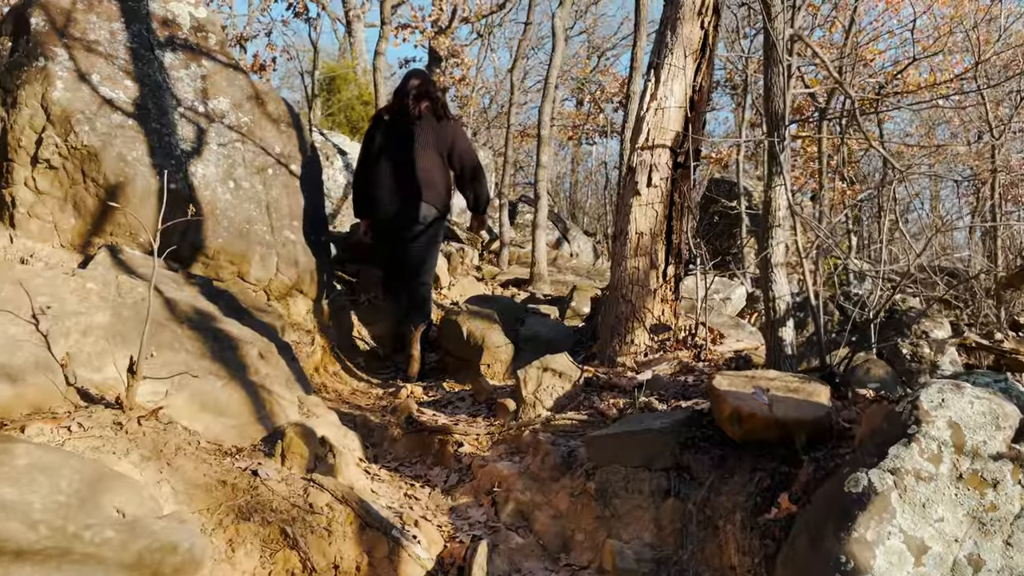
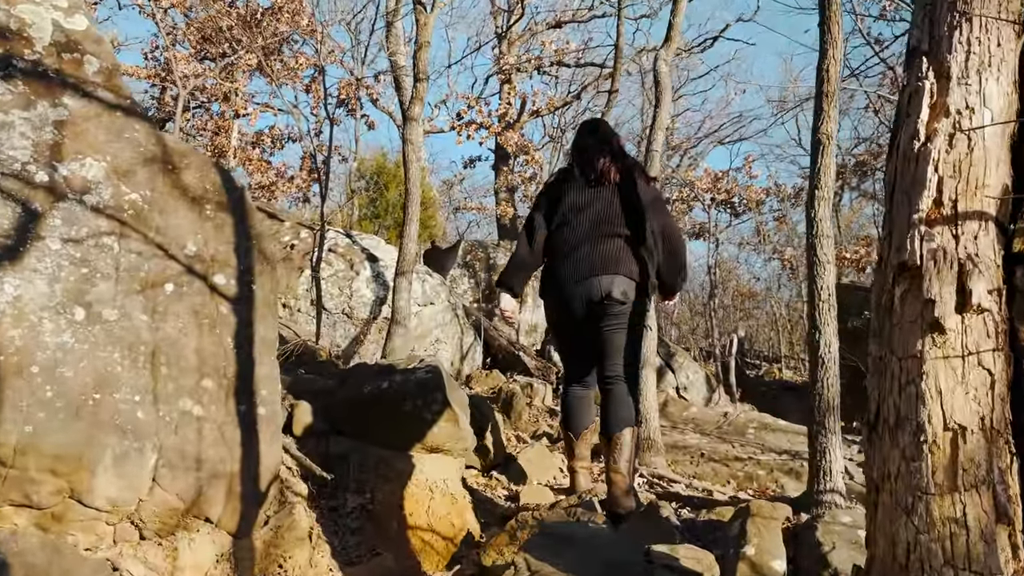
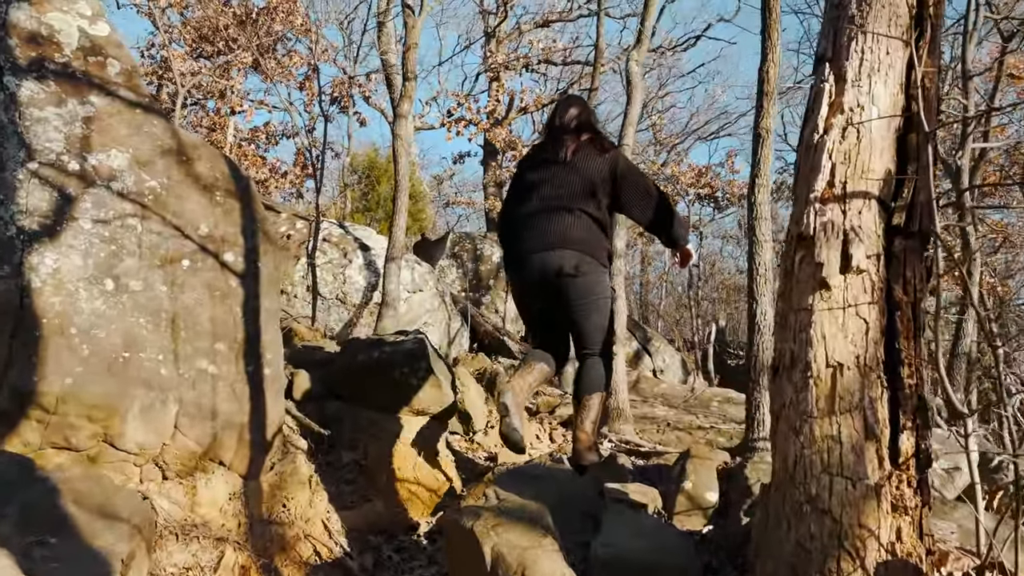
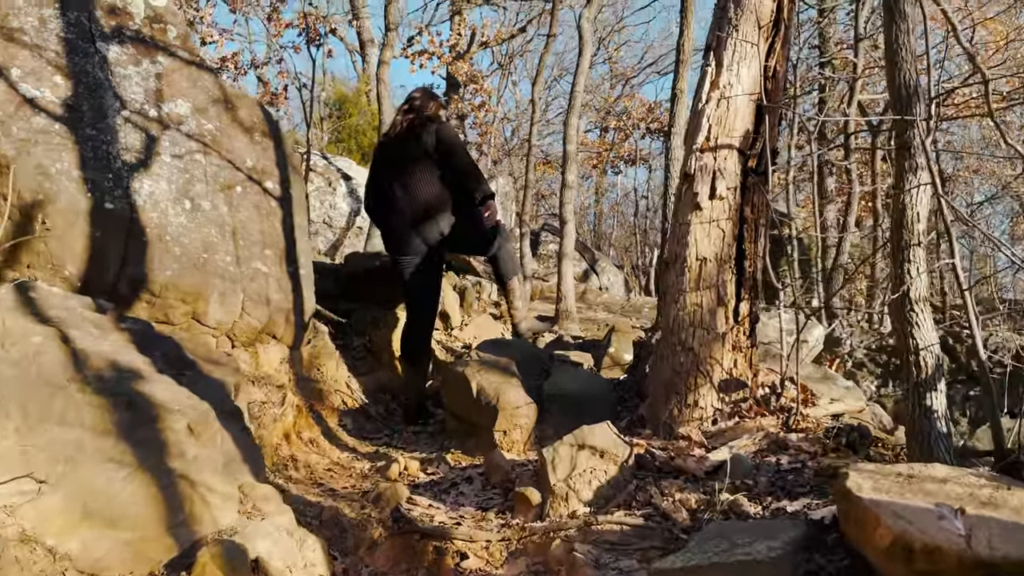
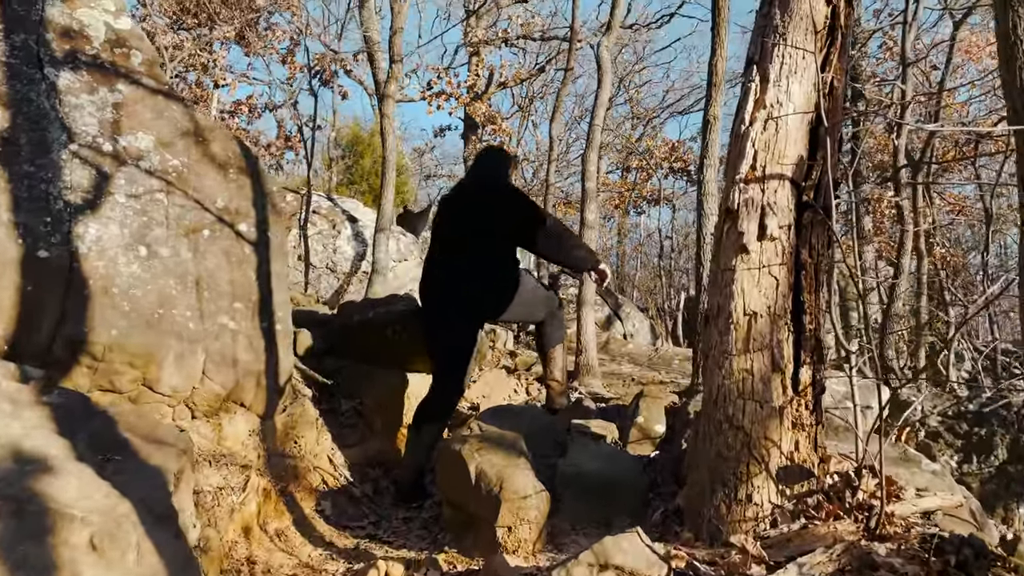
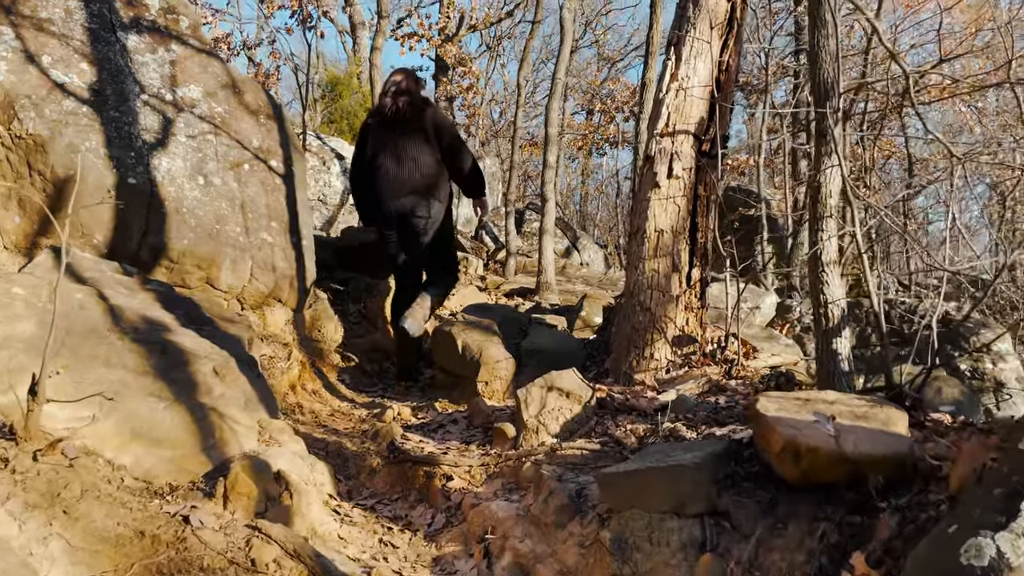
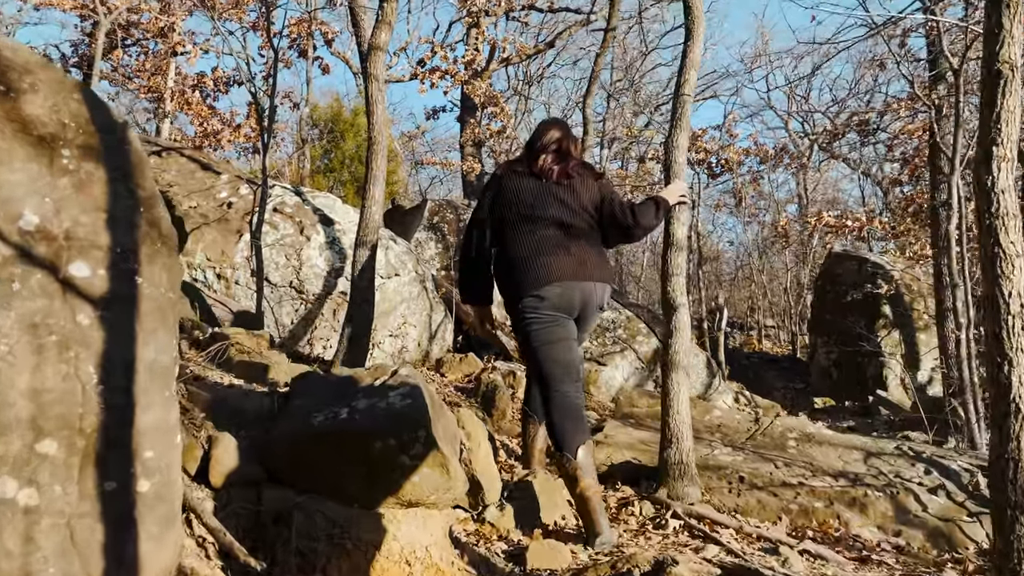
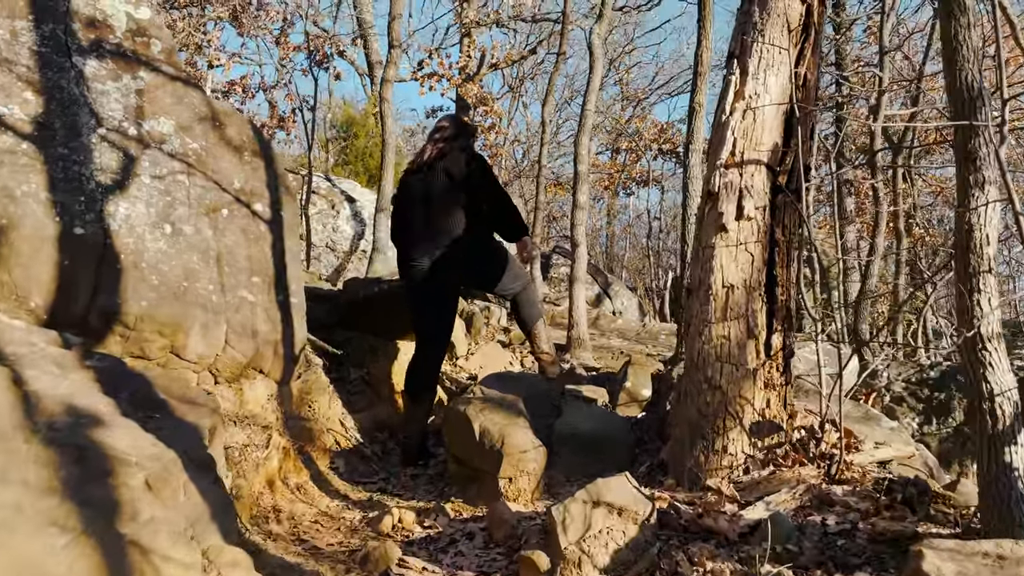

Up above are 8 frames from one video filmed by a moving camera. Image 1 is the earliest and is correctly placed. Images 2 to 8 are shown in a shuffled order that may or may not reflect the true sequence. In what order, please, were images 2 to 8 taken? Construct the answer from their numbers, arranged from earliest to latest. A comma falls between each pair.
6, 4, 8, 5, 3, 2, 7
